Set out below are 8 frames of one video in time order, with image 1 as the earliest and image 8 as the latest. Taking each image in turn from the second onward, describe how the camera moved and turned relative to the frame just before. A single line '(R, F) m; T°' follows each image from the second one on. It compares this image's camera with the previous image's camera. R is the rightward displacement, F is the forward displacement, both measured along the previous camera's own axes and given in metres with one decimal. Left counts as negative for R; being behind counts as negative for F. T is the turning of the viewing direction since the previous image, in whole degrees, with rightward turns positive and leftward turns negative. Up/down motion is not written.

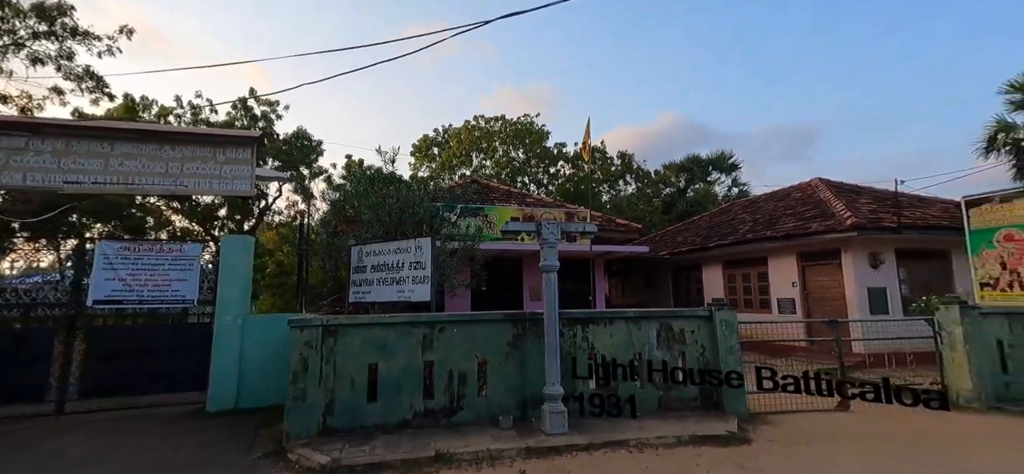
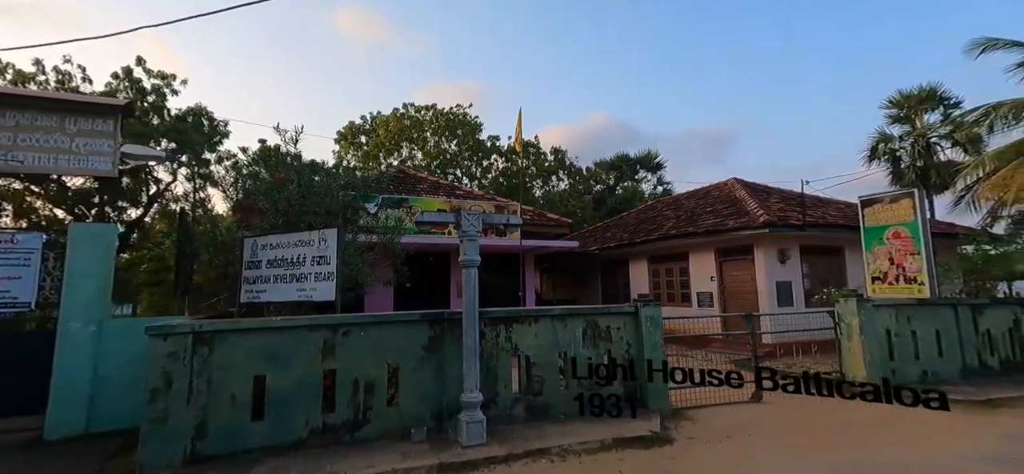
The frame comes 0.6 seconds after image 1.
(+0.1, +0.3) m; +8°
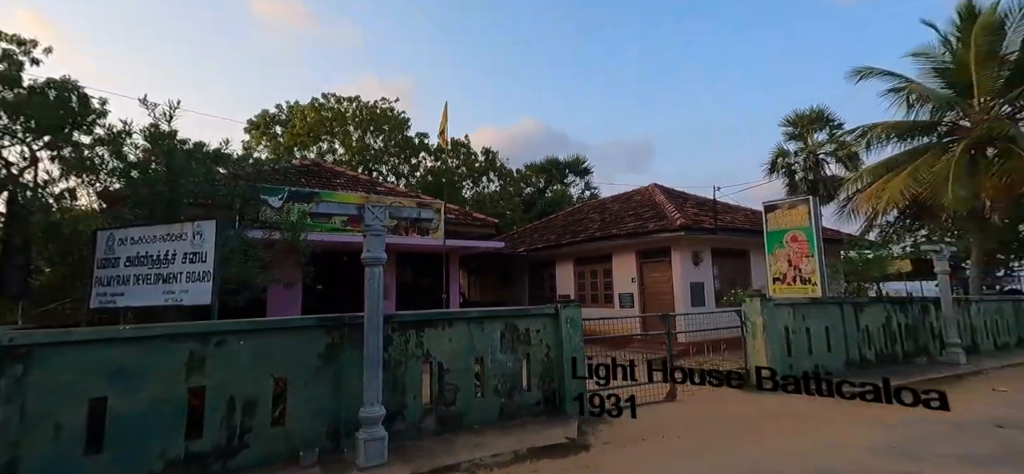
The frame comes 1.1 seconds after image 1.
(+0.1, +0.3) m; +8°
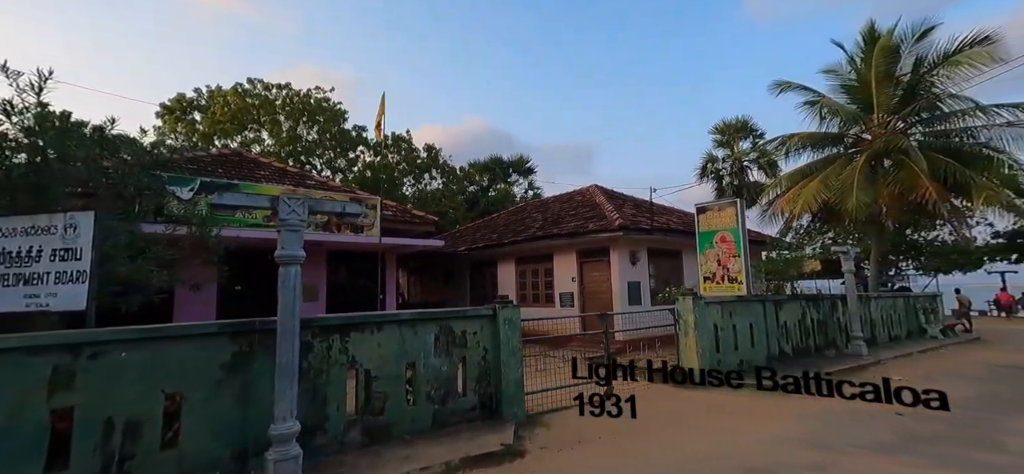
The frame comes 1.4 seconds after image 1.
(+0.1, +0.2) m; +7°
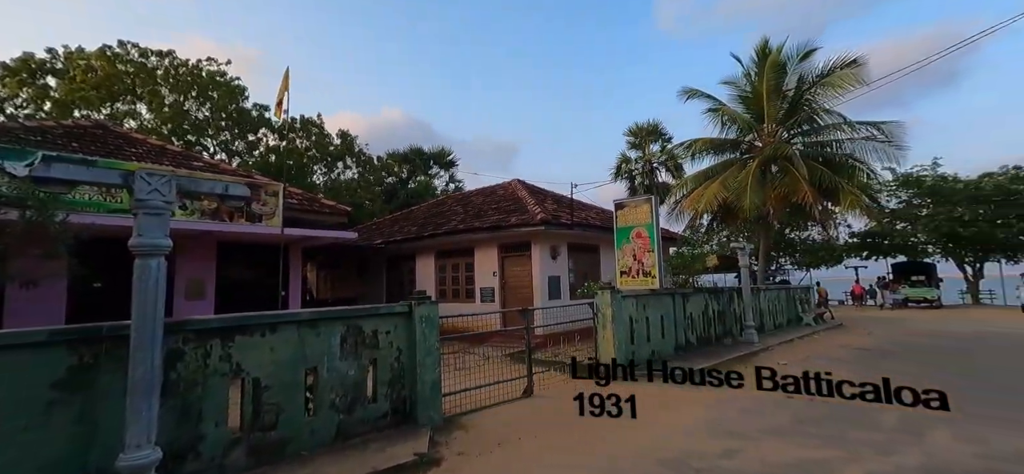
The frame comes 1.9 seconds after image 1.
(0.0, +0.3) m; +10°
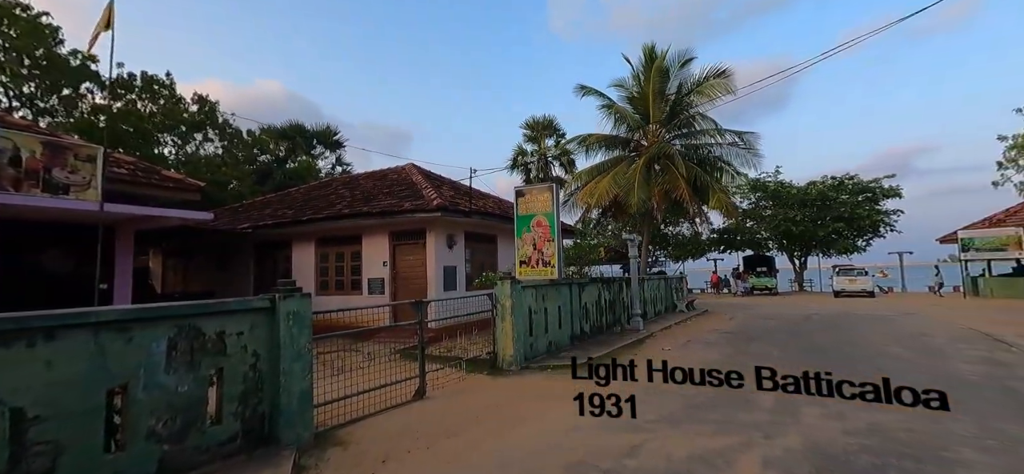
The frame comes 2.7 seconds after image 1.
(0.0, +0.6) m; +13°
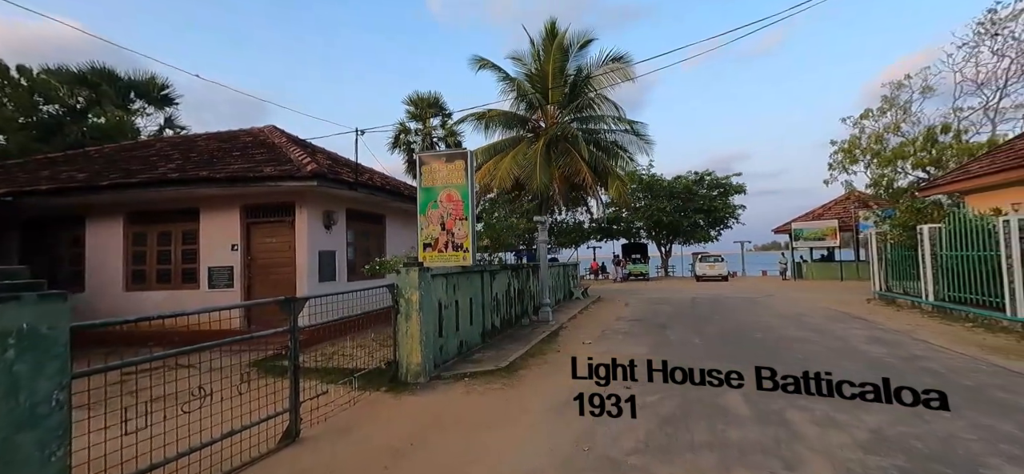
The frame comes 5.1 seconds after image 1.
(-0.4, +1.7) m; +15°
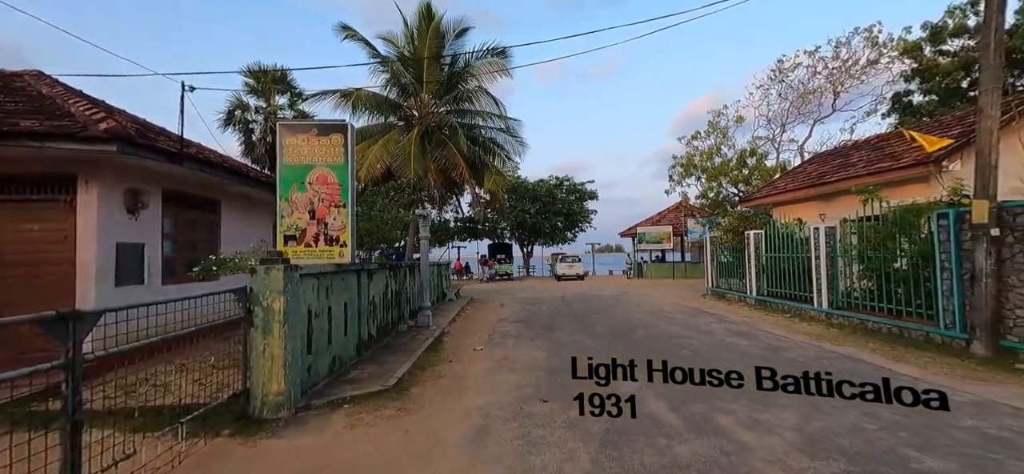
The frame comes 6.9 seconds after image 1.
(-0.4, +1.0) m; +17°
